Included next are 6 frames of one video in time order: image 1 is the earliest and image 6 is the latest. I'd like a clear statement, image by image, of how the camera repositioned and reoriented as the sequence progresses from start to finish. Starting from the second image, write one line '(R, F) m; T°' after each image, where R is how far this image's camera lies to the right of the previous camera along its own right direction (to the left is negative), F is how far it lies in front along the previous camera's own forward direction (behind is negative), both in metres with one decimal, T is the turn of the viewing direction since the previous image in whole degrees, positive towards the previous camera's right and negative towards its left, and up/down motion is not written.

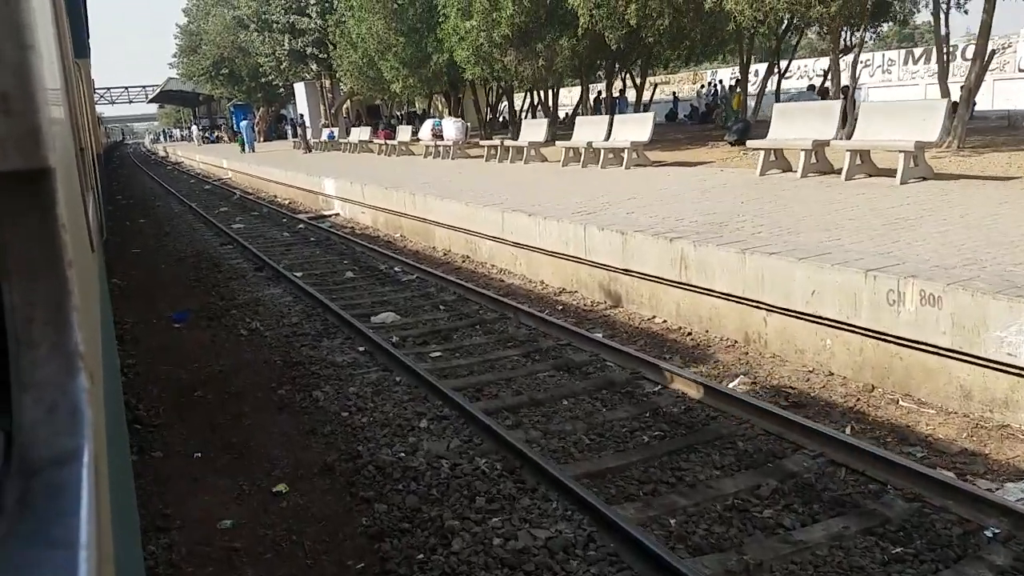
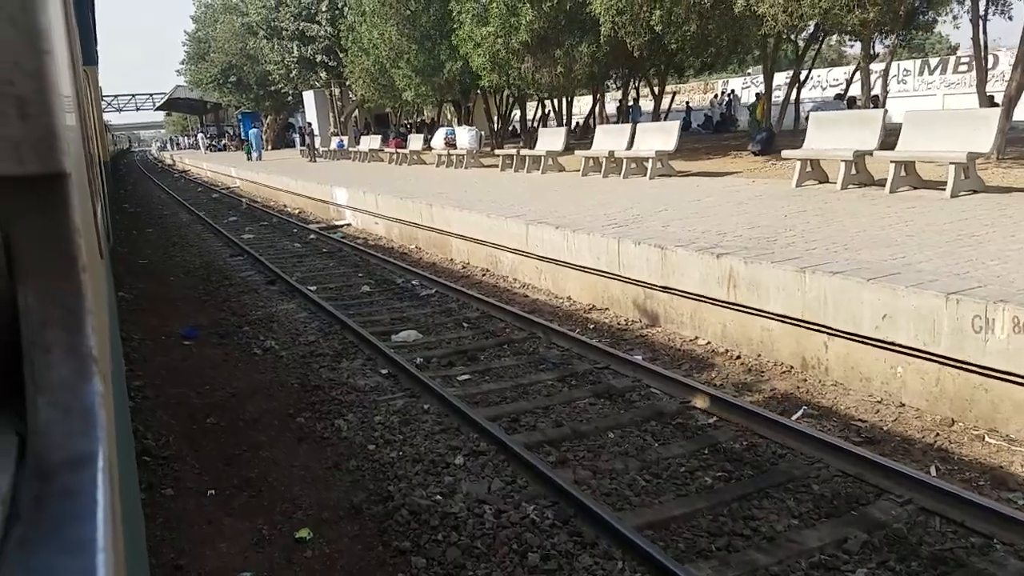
(-0.2, +0.5) m; 0°
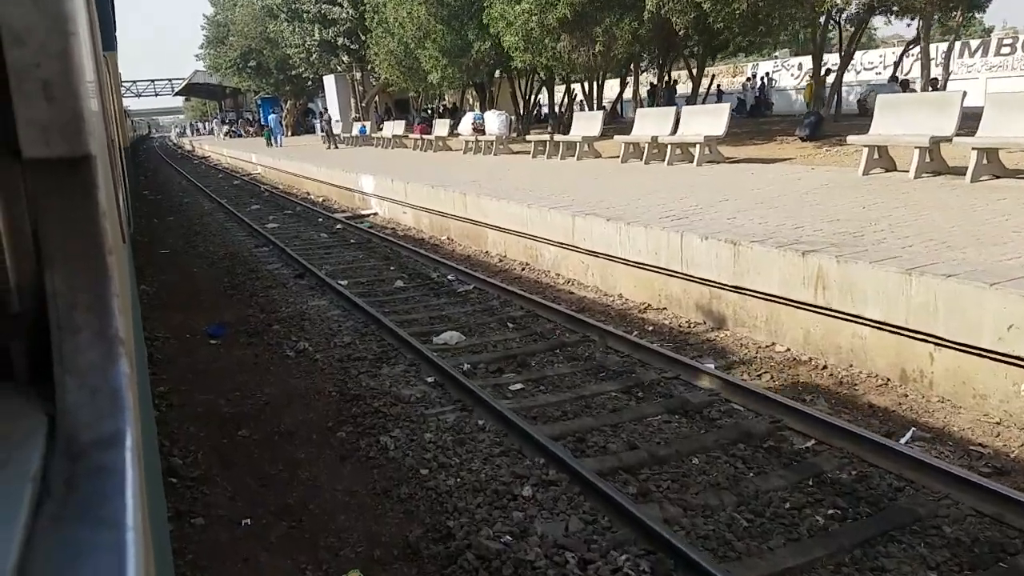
(-0.3, +0.6) m; -1°
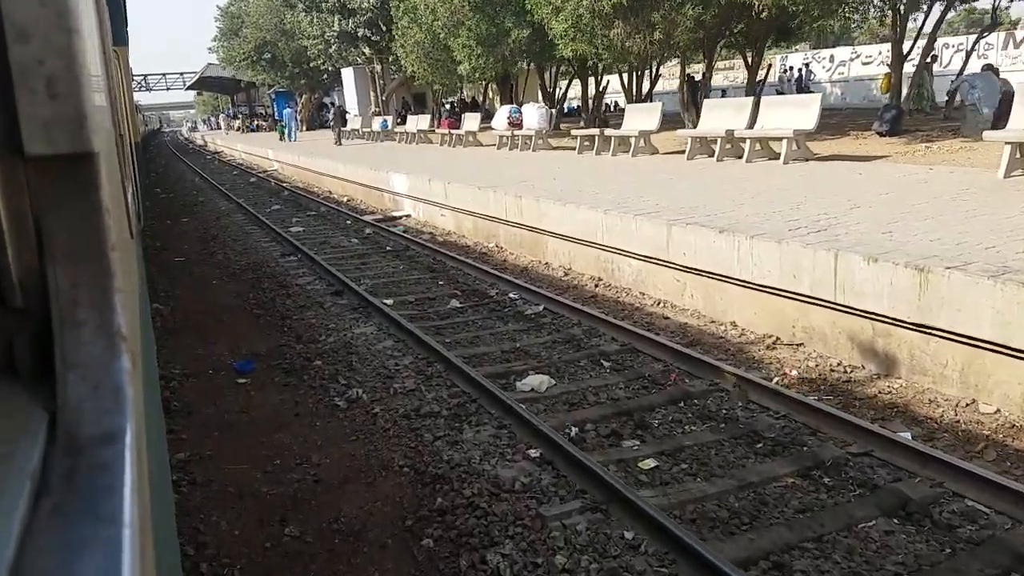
(-0.6, +1.4) m; -1°
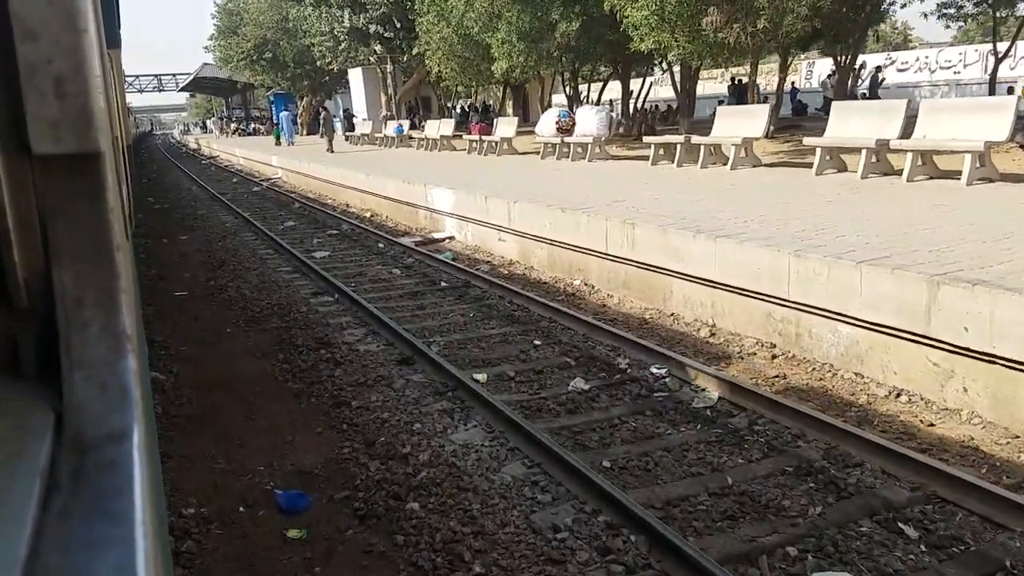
(-1.1, +2.4) m; 0°
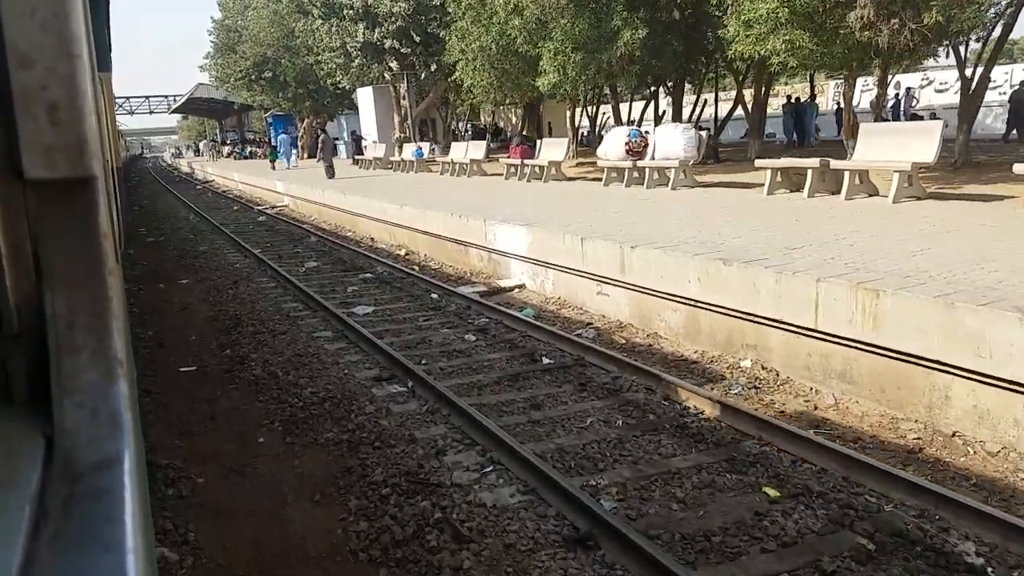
(-1.1, +2.5) m; +1°
